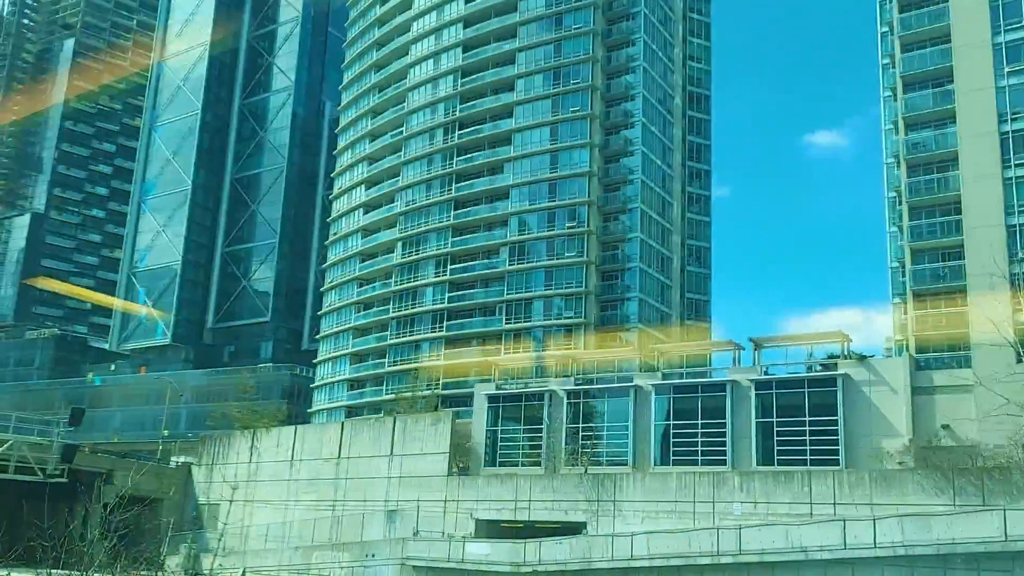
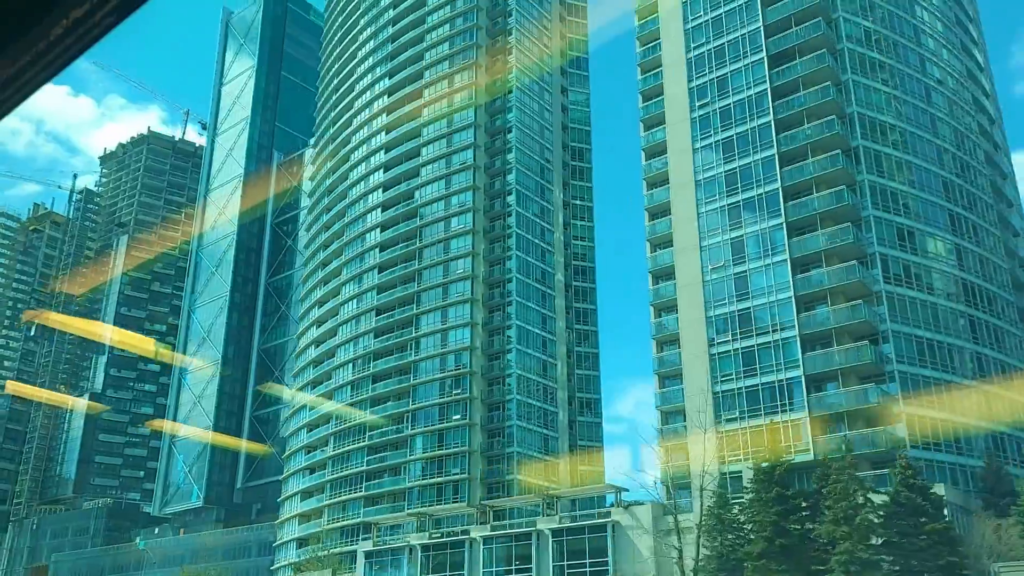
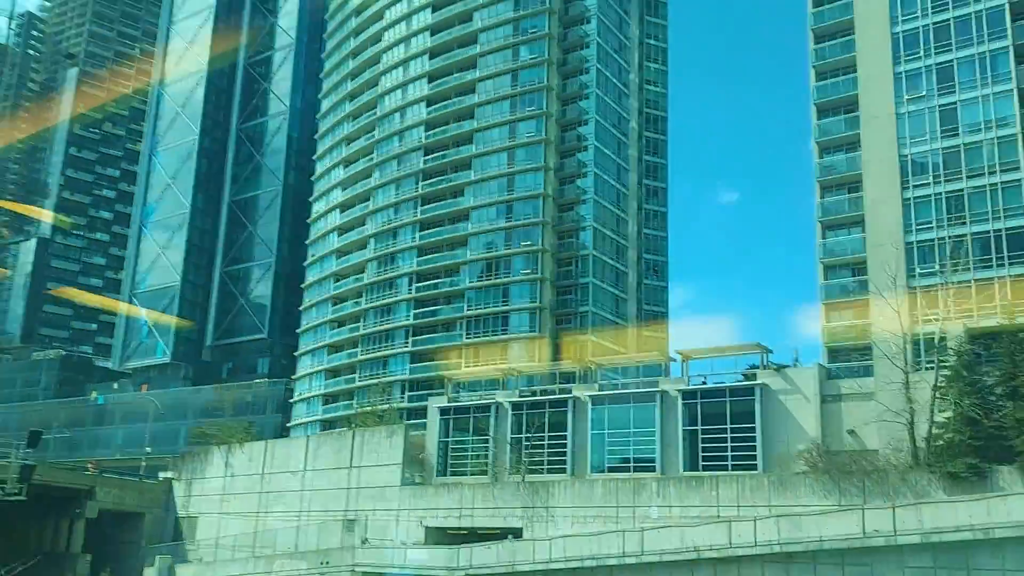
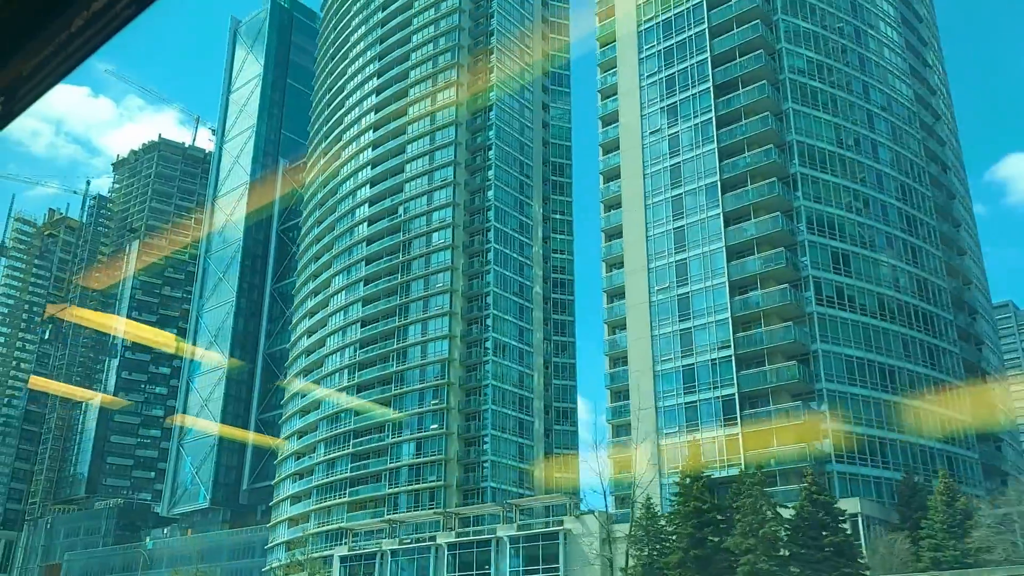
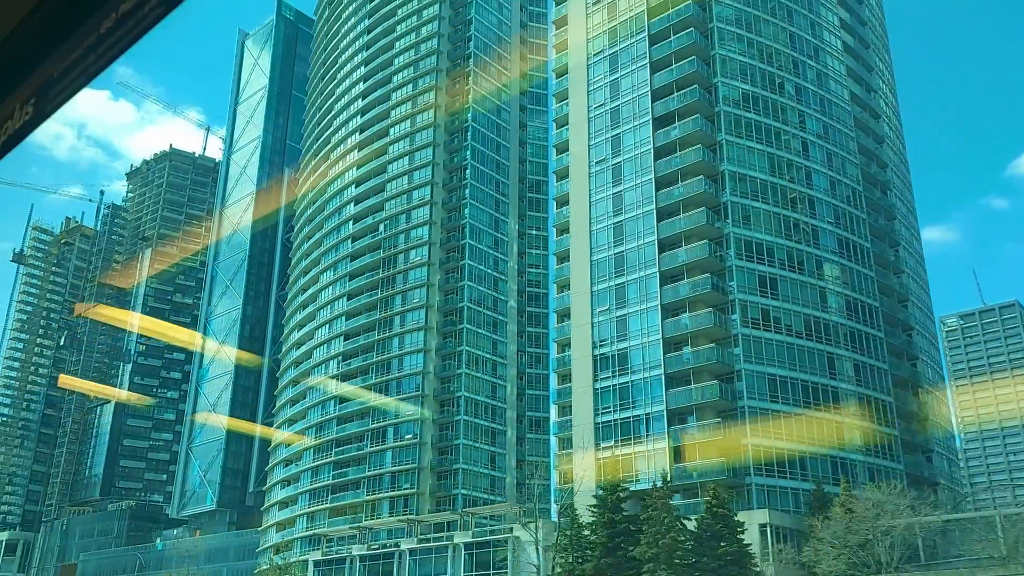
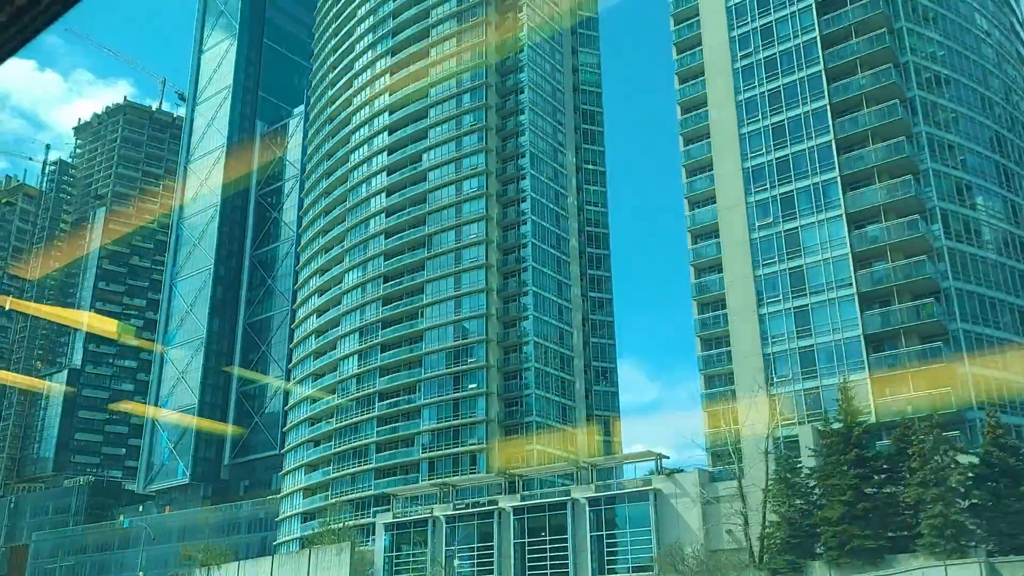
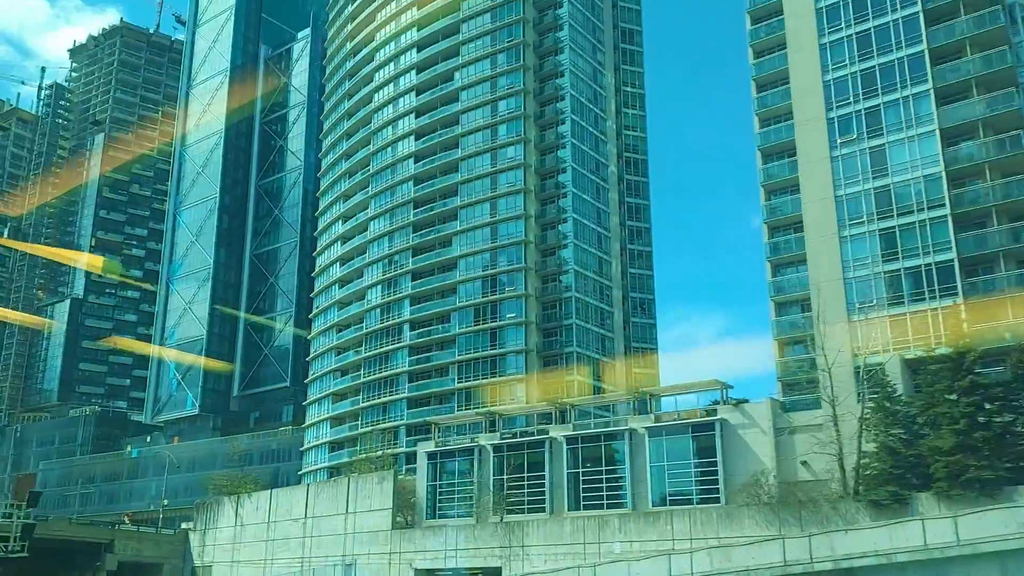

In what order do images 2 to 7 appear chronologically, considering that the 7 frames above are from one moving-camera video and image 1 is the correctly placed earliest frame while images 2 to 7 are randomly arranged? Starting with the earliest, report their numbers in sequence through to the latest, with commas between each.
3, 7, 6, 2, 4, 5
